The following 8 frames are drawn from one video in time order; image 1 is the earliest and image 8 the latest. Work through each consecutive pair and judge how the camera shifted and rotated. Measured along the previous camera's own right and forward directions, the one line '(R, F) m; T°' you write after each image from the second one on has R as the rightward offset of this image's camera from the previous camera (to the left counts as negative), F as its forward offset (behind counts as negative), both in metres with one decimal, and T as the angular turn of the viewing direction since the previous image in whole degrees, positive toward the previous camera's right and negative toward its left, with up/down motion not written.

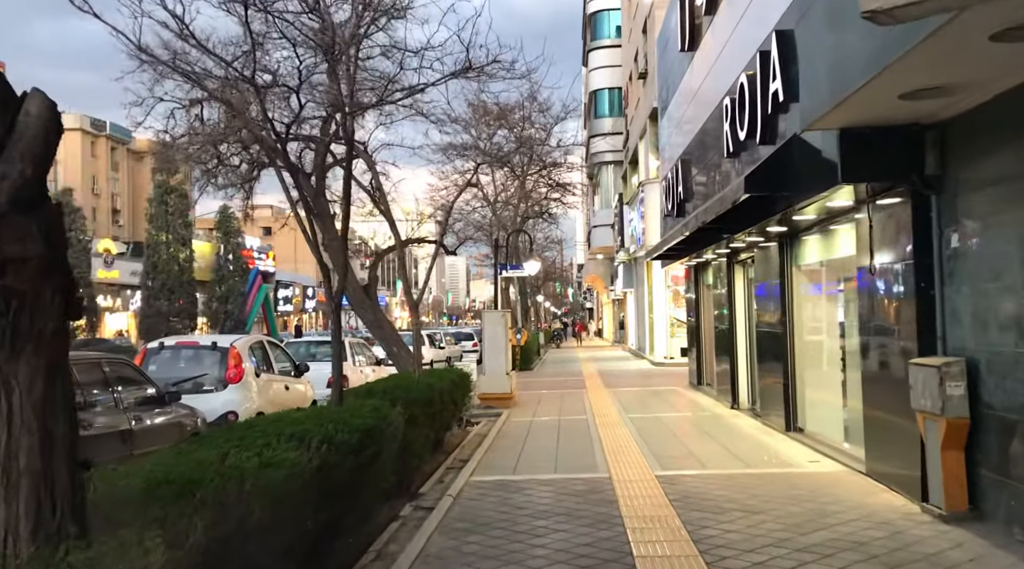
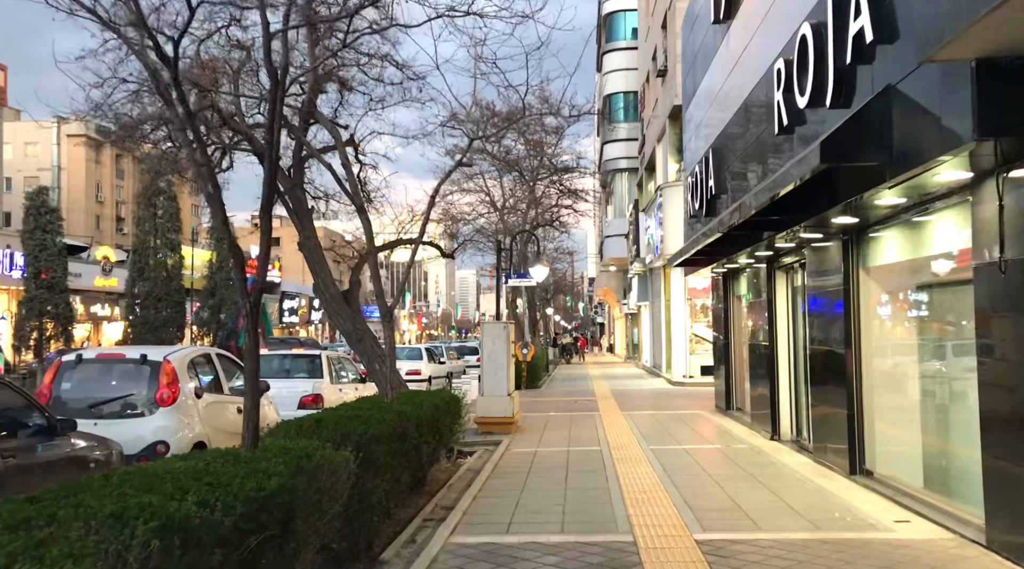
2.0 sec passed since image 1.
(+0.1, +2.1) m; -1°
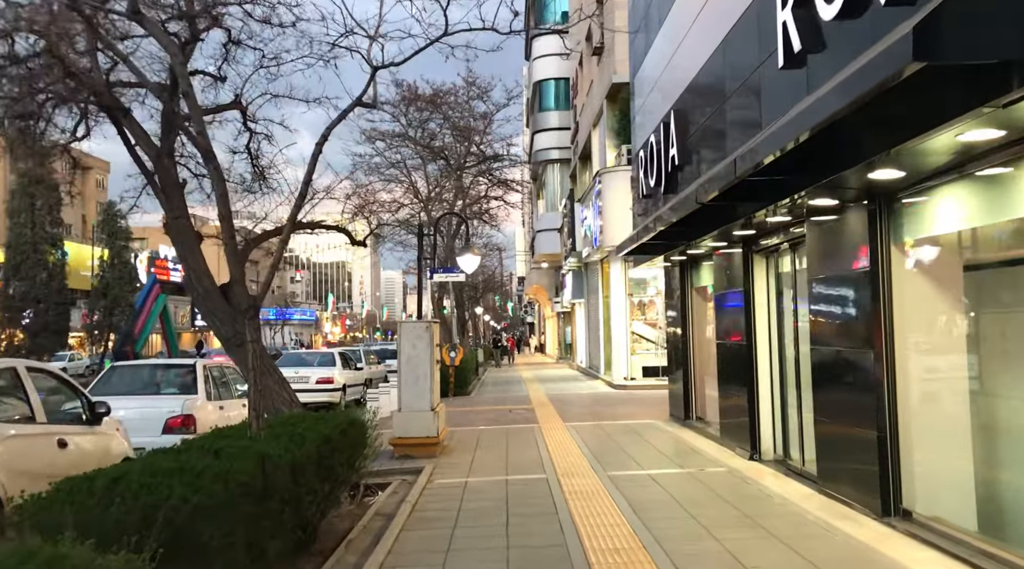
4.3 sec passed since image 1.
(+0.1, +2.4) m; +5°
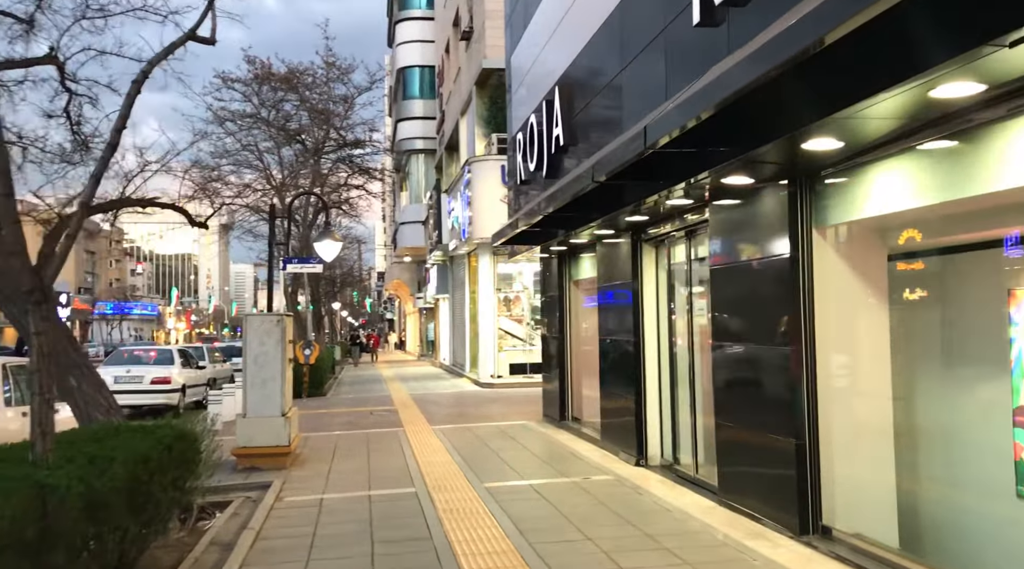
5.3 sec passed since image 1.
(-0.1, +1.1) m; +9°
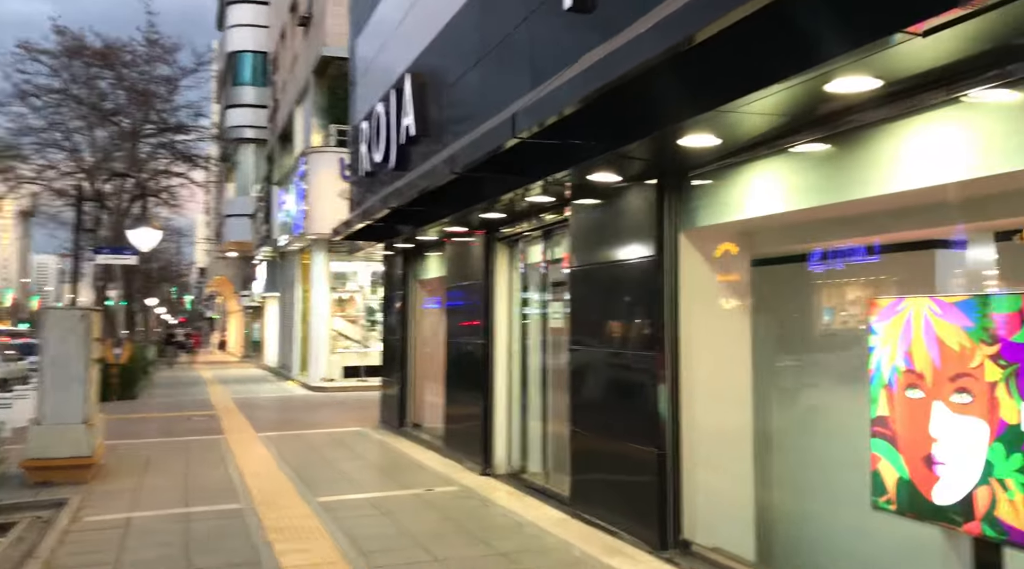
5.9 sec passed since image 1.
(-0.1, +0.5) m; +11°
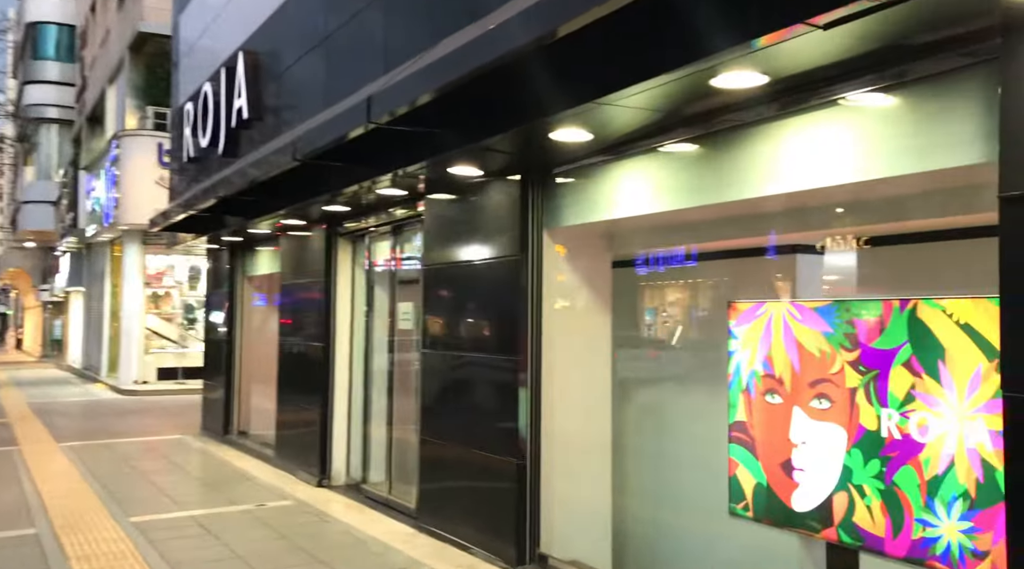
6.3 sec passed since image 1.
(-0.1, +0.4) m; +11°
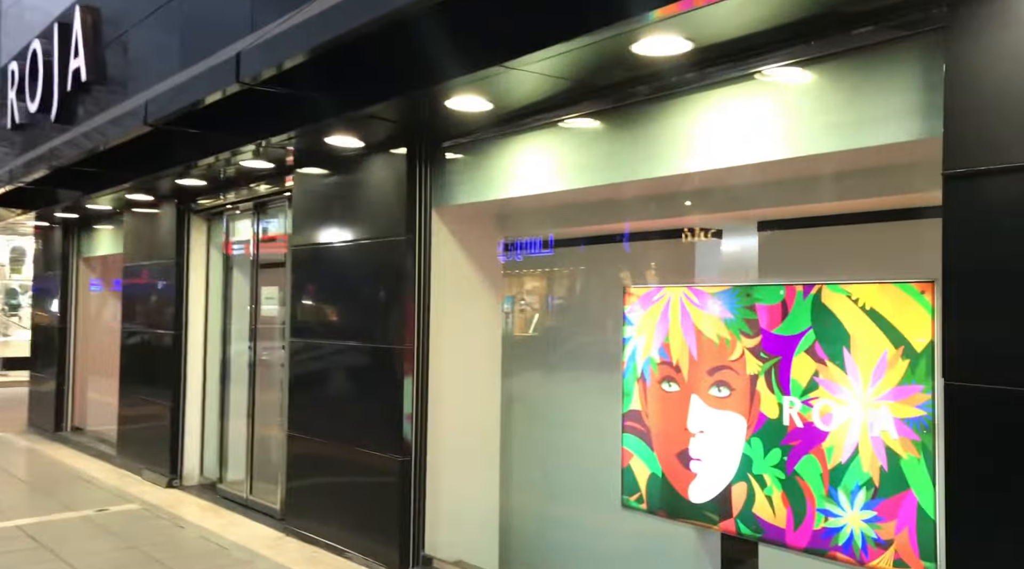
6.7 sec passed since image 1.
(-0.2, +0.4) m; +10°
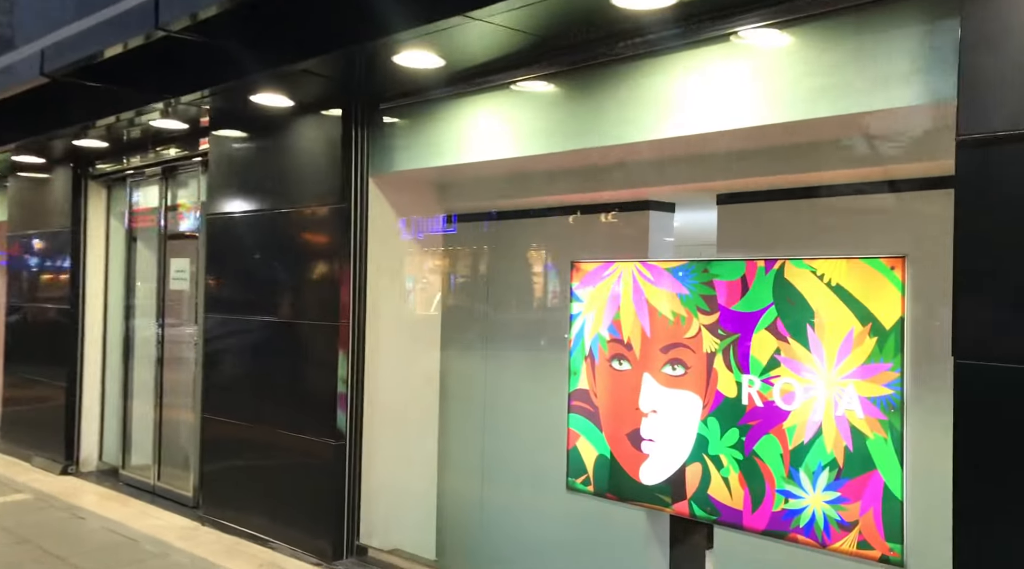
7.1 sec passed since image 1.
(-0.2, +0.3) m; +6°
